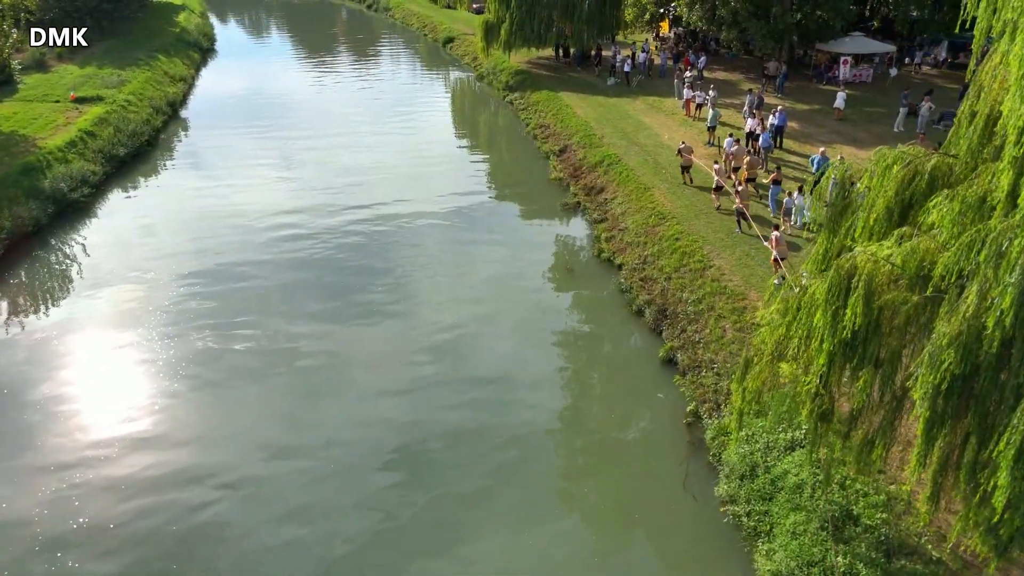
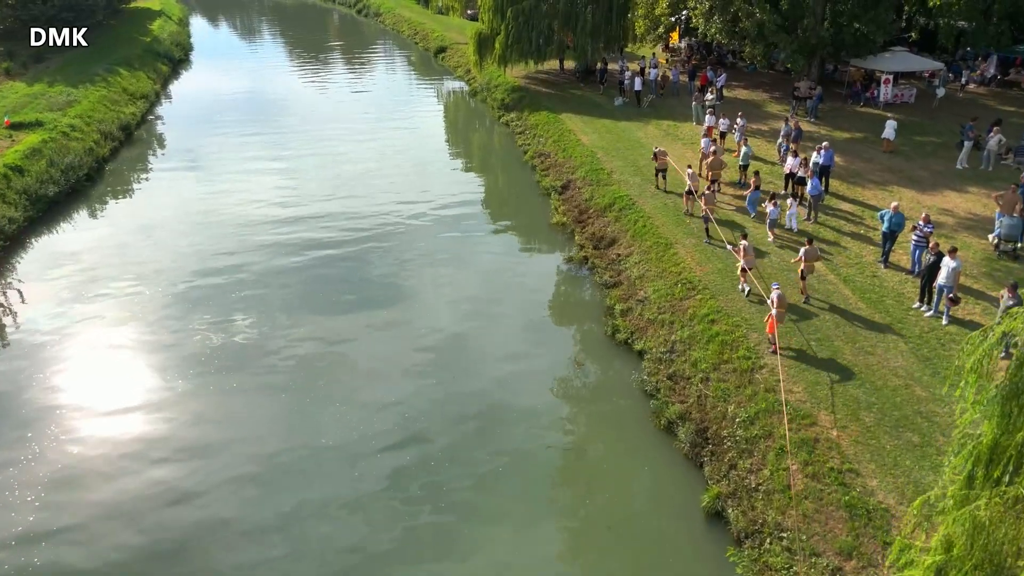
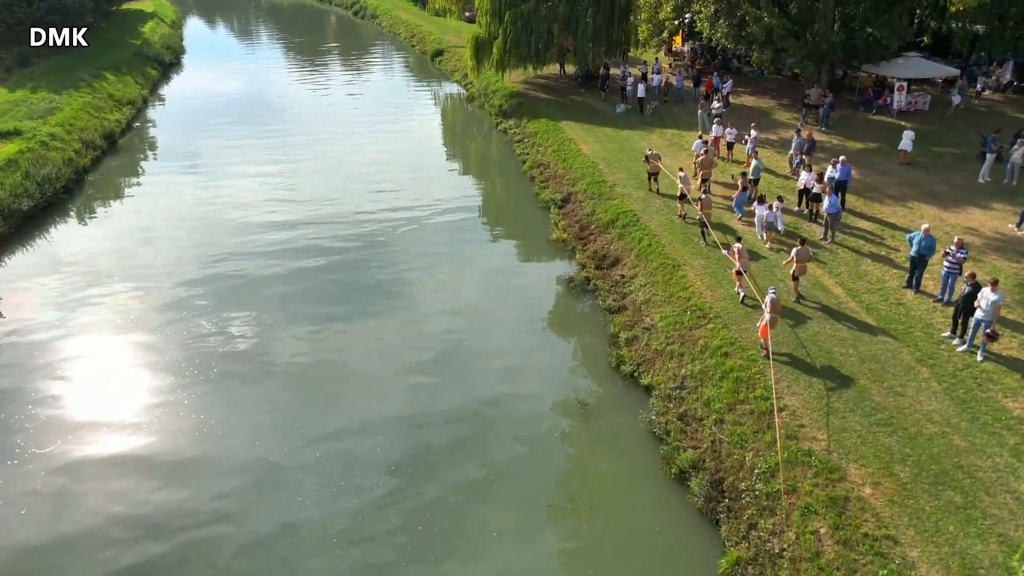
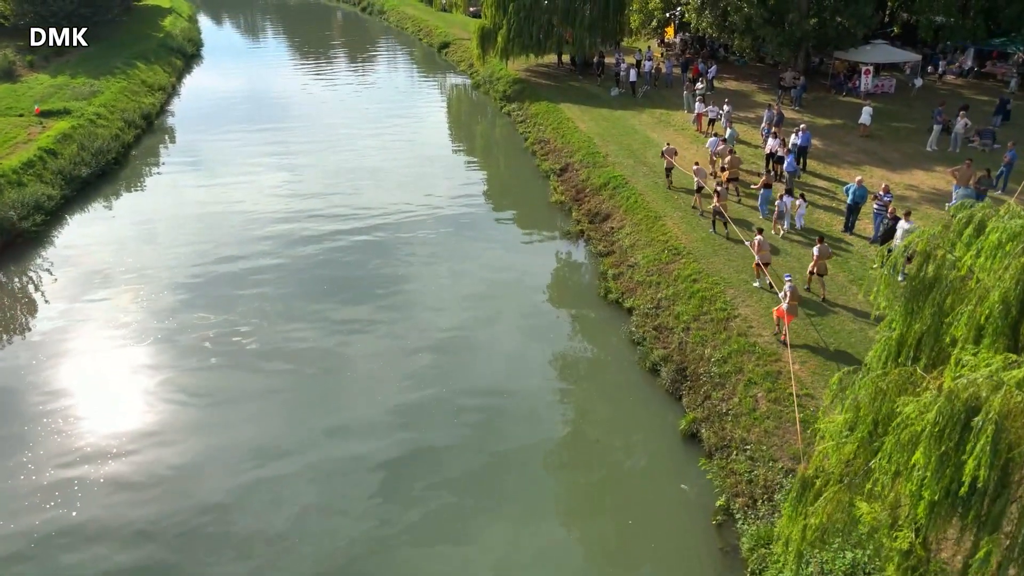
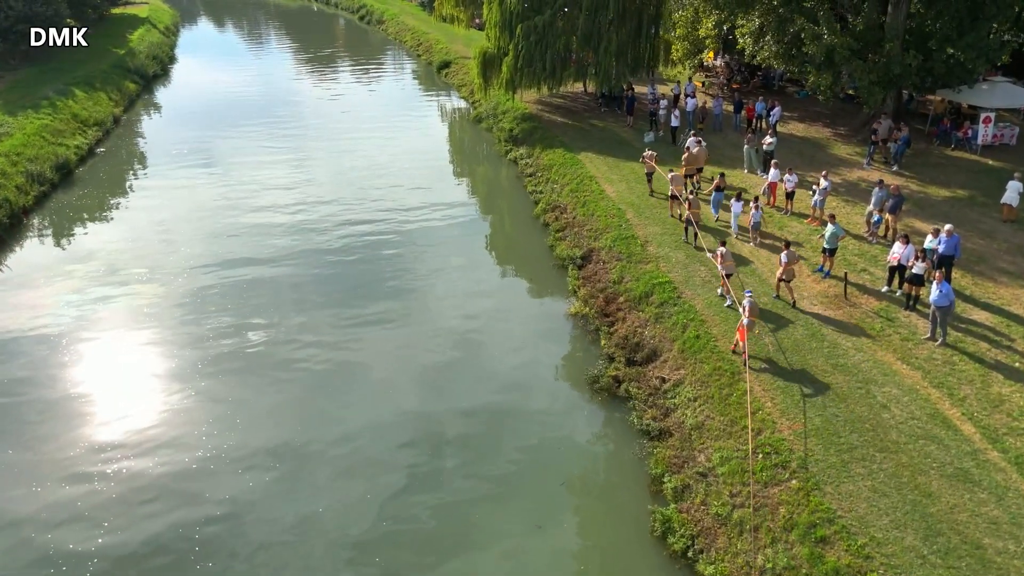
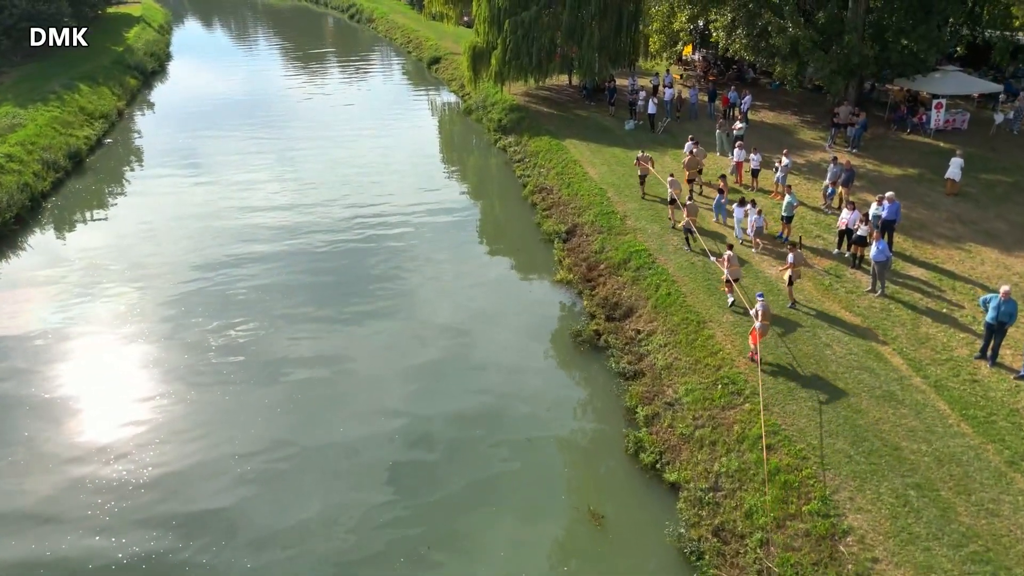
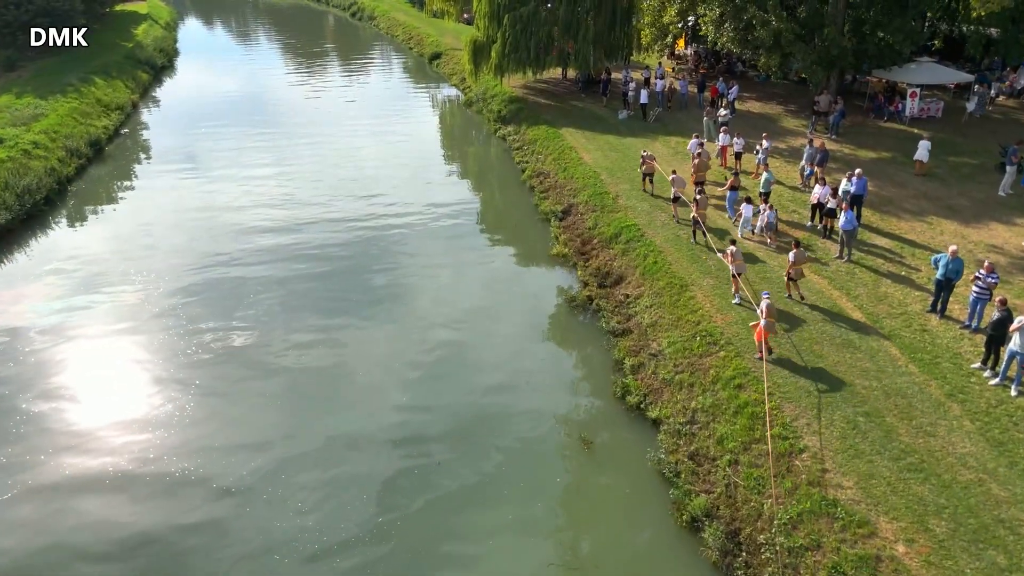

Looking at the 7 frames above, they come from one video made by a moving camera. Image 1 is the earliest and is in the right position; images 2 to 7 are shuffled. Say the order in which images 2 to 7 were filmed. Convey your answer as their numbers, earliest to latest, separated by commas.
4, 2, 3, 7, 6, 5
